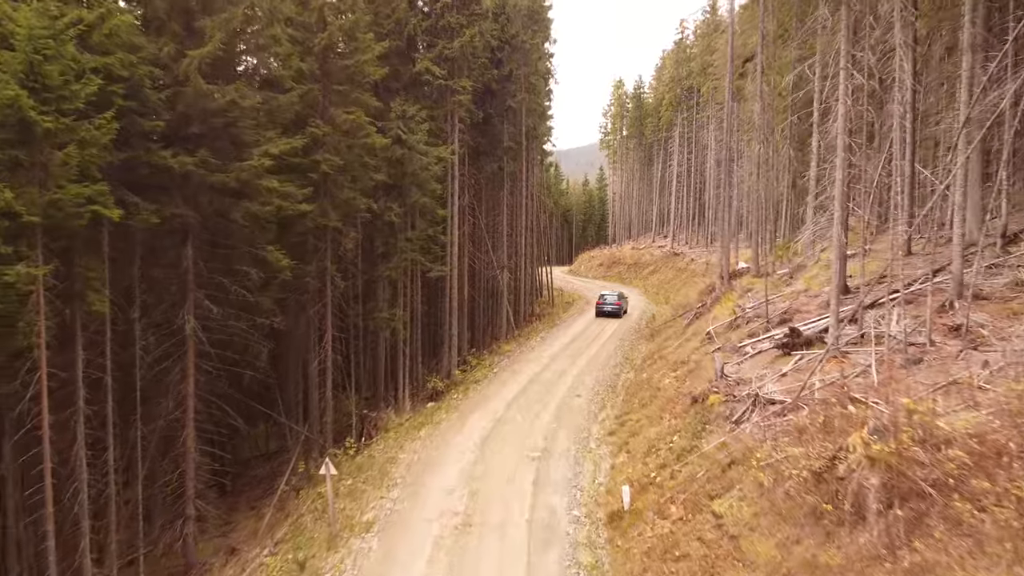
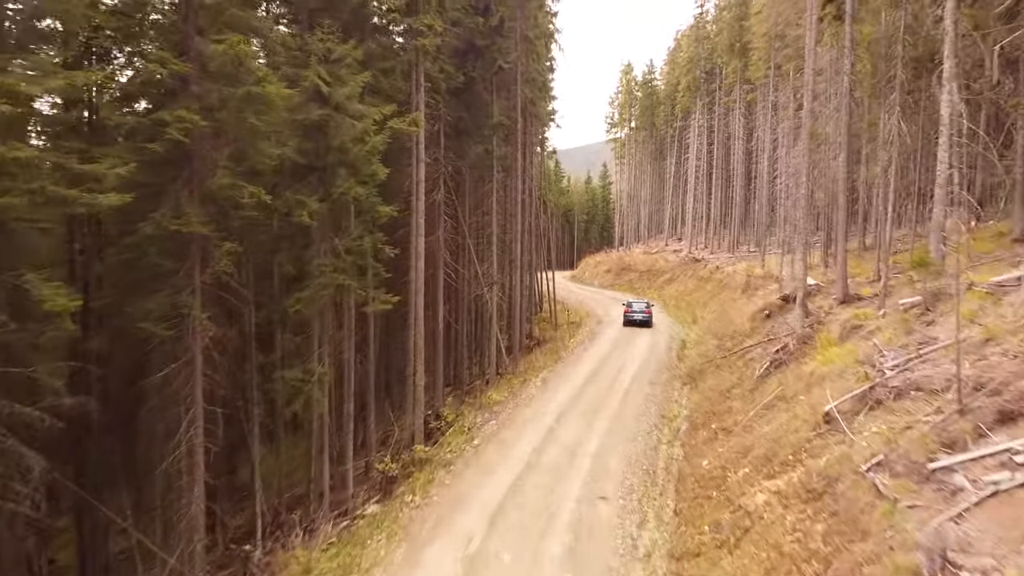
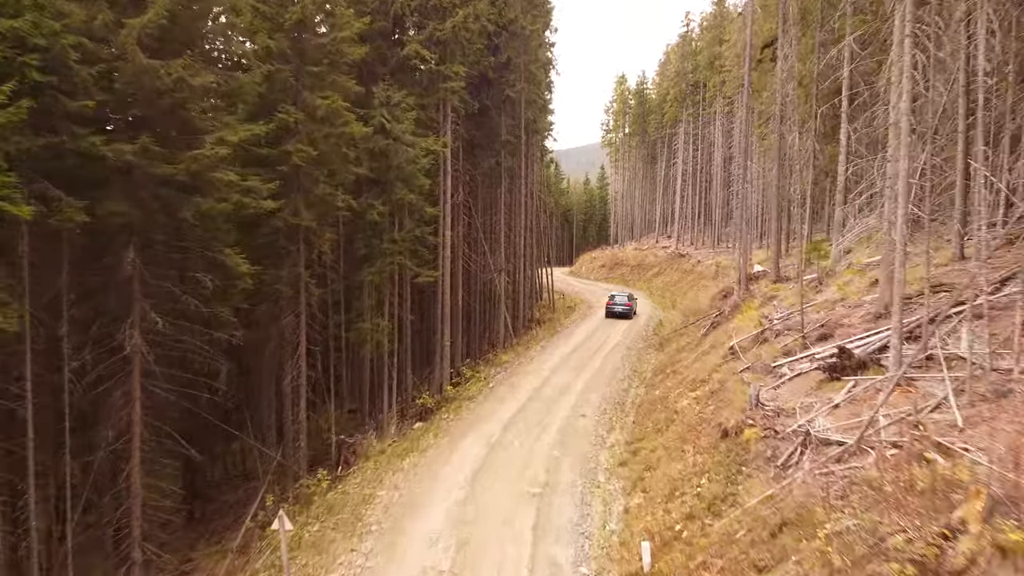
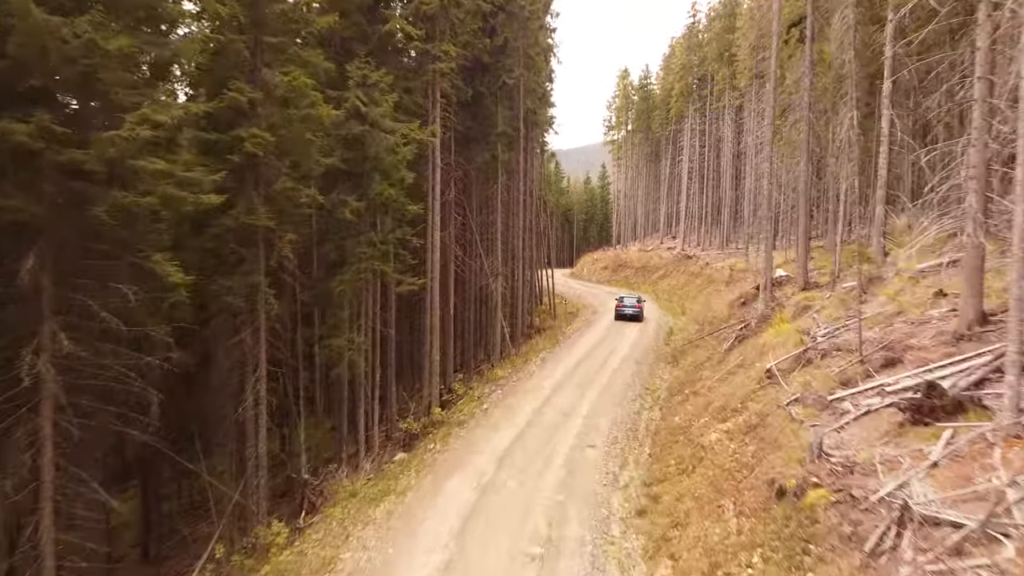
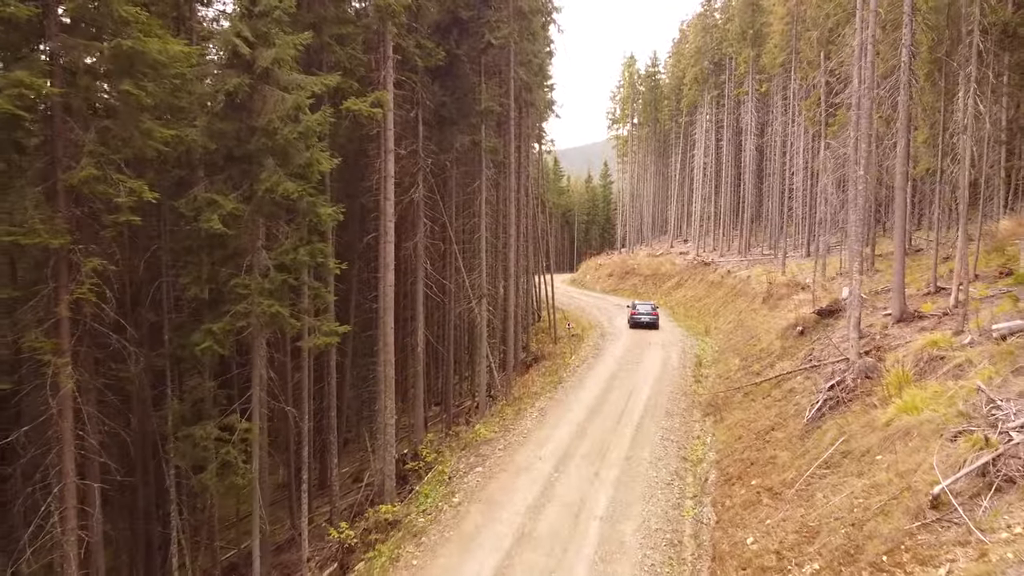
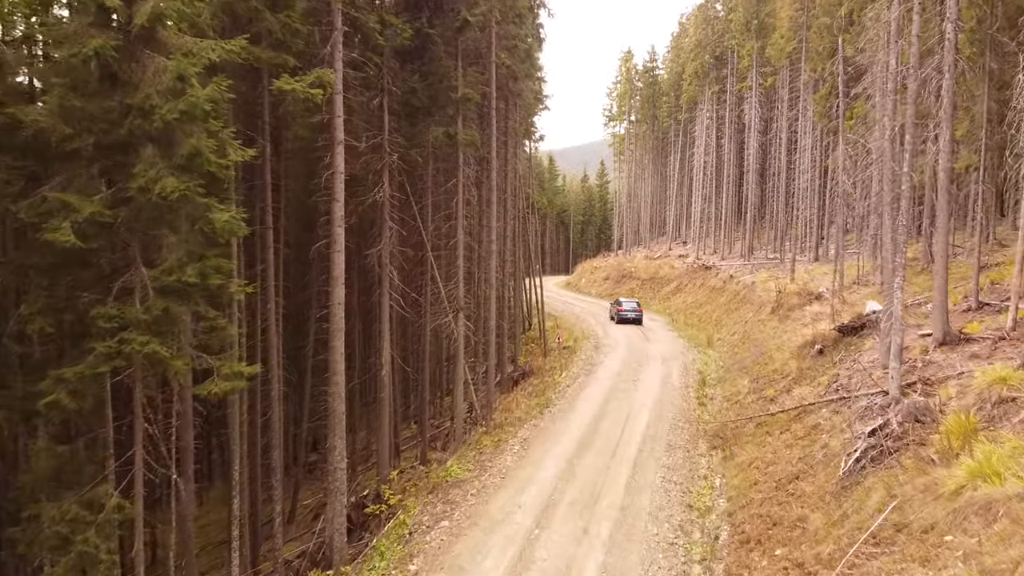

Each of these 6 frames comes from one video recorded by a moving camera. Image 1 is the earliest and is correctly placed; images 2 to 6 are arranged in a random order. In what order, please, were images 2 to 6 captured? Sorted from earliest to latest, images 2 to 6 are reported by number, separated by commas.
3, 4, 2, 5, 6
